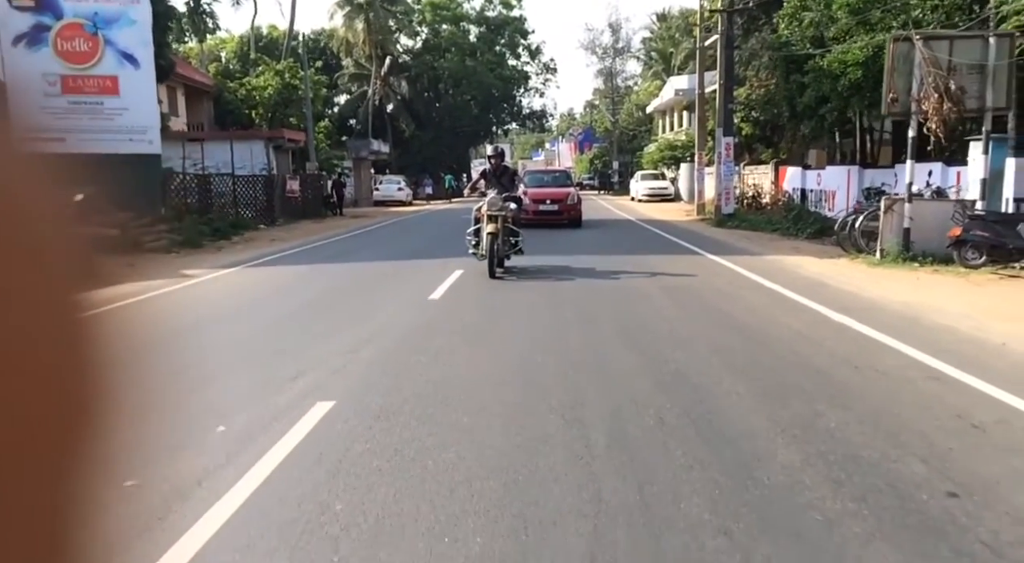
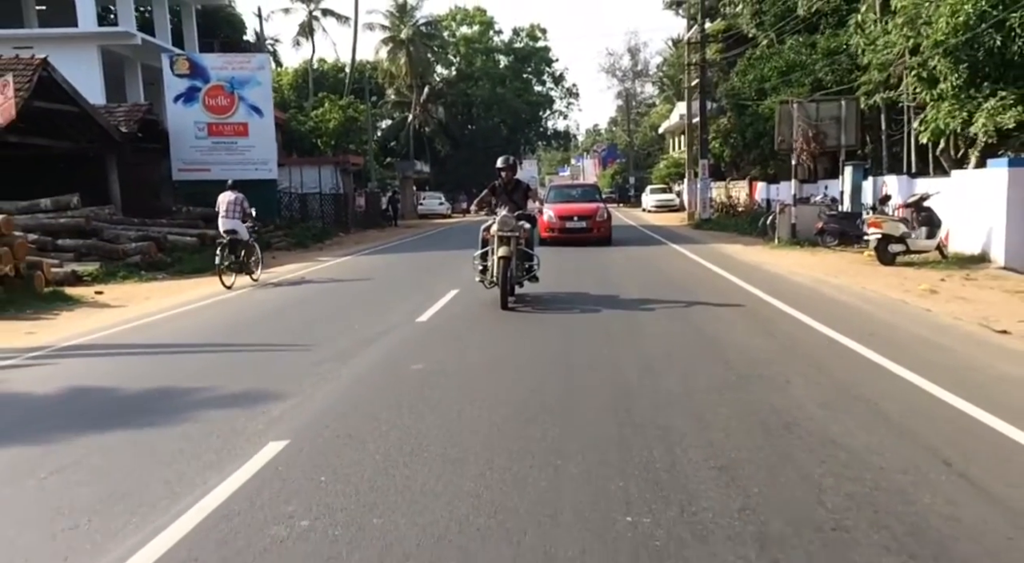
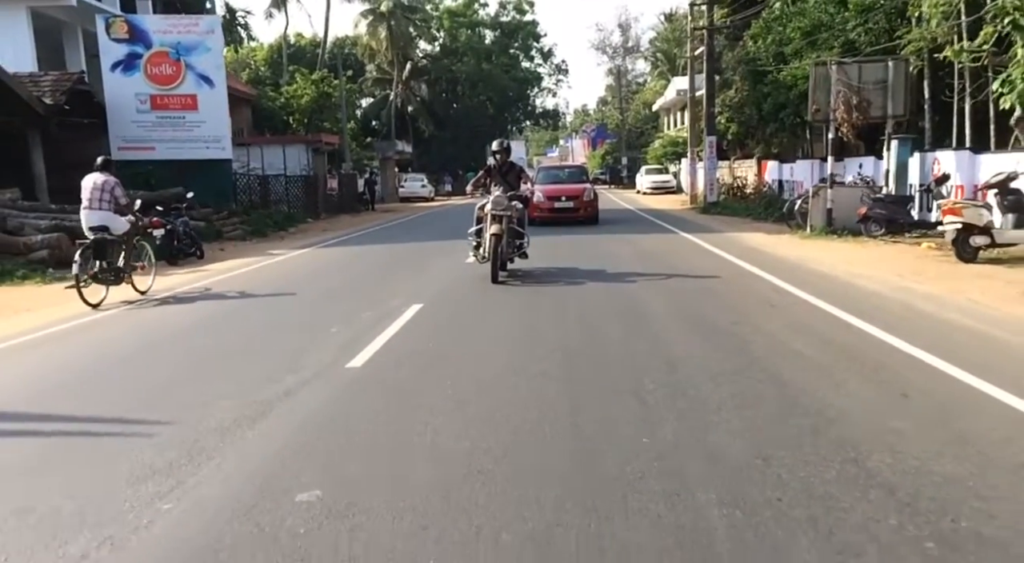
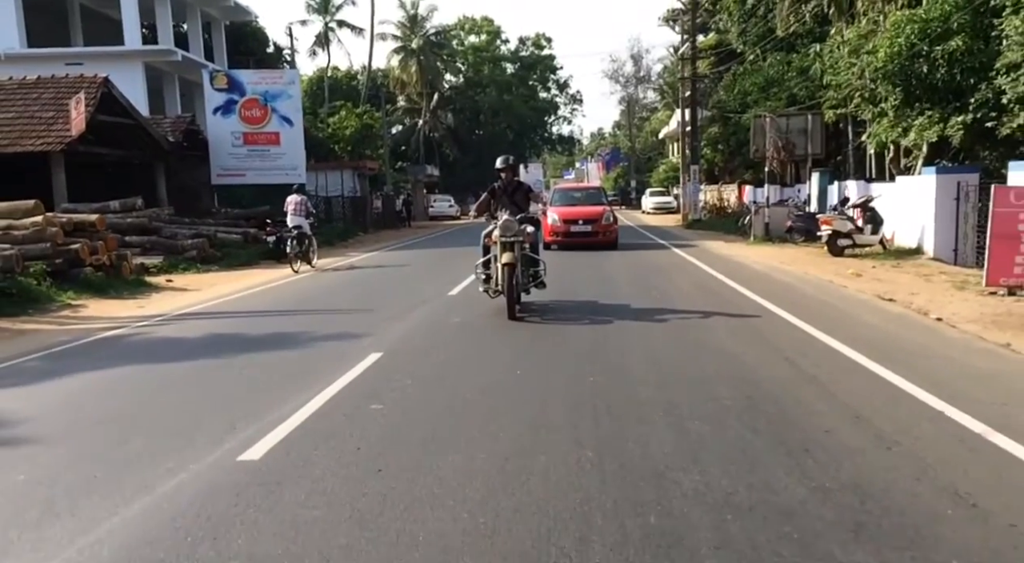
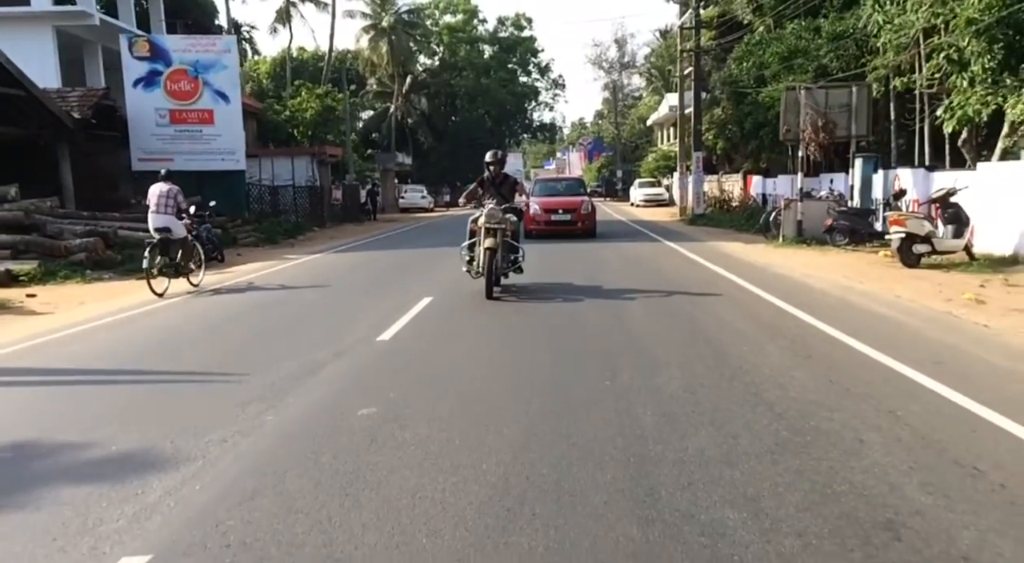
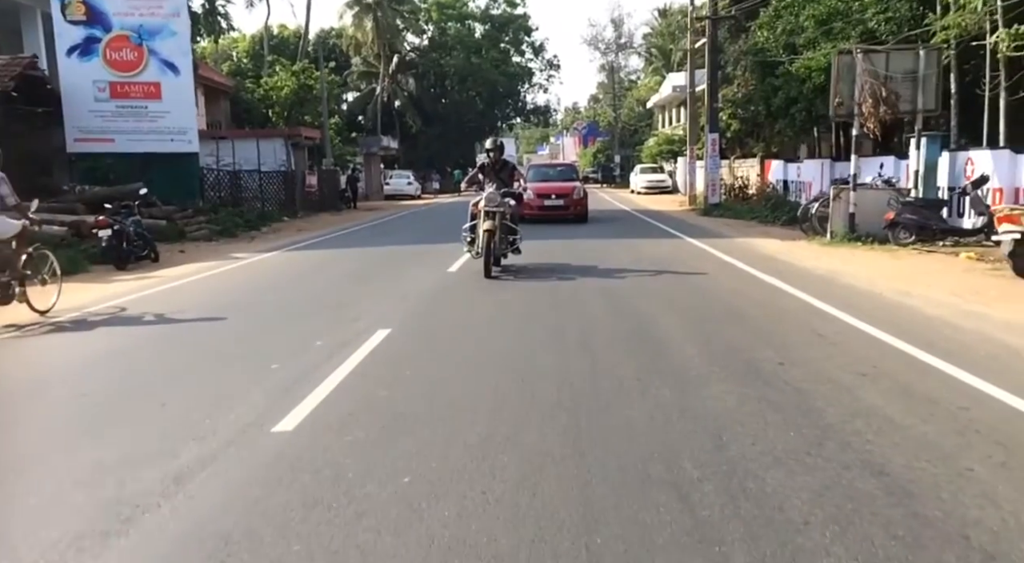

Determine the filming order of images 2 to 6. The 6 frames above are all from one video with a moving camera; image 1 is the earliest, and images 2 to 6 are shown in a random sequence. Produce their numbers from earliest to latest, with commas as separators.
6, 3, 5, 2, 4
